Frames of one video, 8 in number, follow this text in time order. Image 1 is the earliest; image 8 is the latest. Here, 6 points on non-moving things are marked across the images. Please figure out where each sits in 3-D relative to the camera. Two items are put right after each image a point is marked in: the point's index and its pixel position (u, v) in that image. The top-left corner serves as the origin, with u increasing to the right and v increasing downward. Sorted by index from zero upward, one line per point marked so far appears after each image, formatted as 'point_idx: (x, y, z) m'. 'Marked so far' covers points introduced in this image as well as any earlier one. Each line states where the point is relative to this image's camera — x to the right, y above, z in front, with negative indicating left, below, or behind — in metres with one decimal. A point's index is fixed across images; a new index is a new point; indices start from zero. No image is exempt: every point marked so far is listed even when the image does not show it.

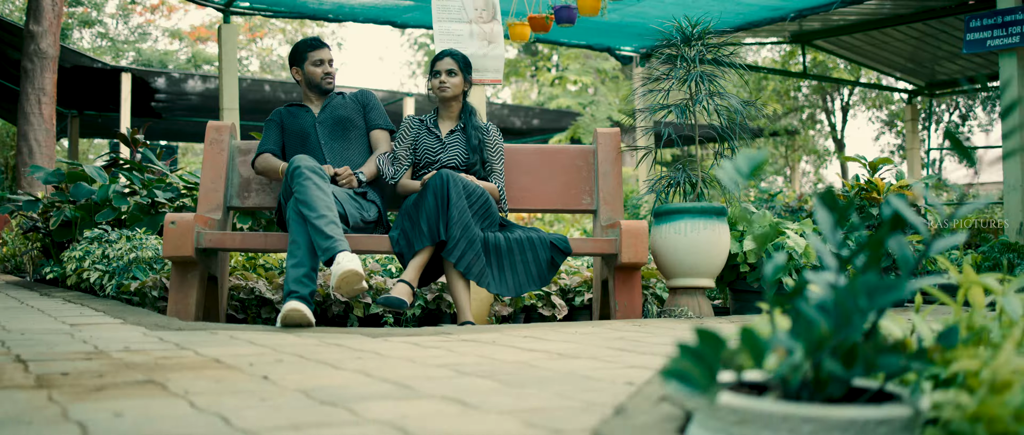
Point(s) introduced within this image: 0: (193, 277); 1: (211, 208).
0: (-1.0, -0.2, +3.5) m
1: (-1.1, 0.0, +3.8) m
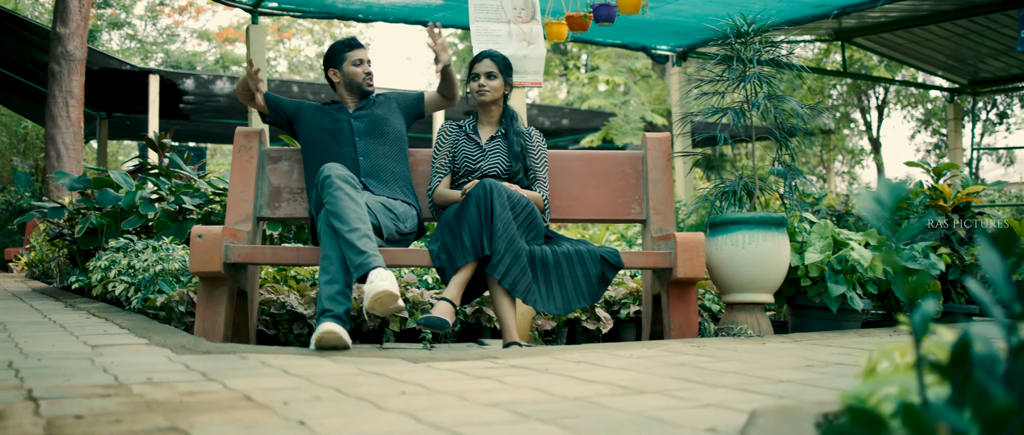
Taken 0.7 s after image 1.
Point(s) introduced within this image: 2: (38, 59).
0: (-0.9, -0.2, +3.3) m
1: (-0.9, 0.0, +3.6) m
2: (-5.6, +1.9, +12.9) m
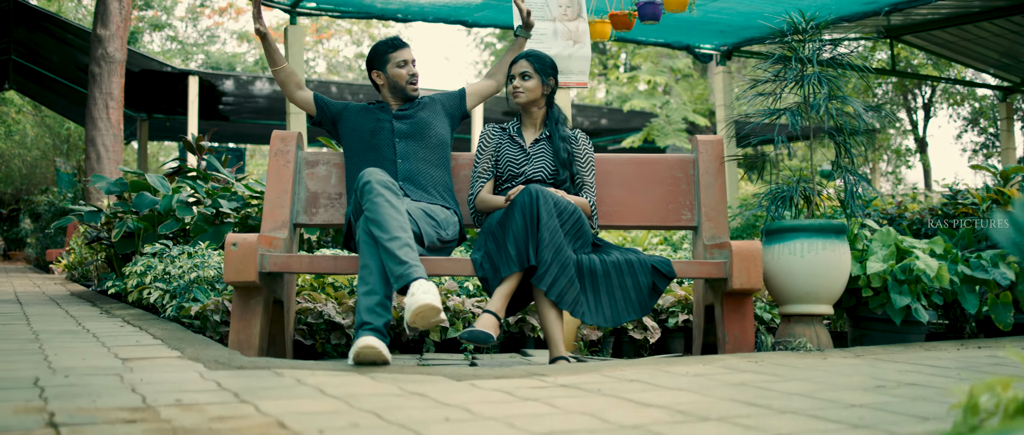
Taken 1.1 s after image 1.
0: (-0.7, -0.3, +3.2) m
1: (-0.8, 0.0, +3.5) m
2: (-5.1, +1.8, +12.9) m
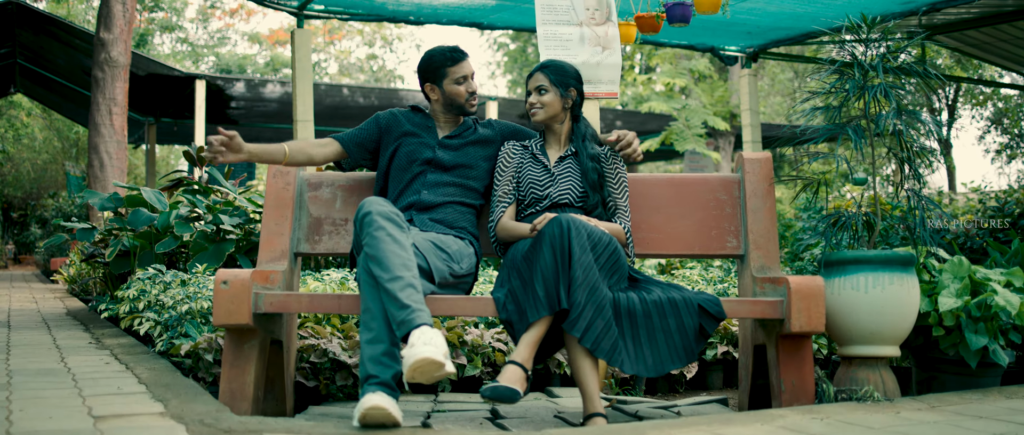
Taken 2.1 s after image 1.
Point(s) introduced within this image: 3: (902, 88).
0: (-0.7, -0.3, +2.8) m
1: (-0.7, -0.1, +3.2) m
2: (-4.9, +1.8, +12.6) m
3: (+1.3, +0.4, +3.6) m
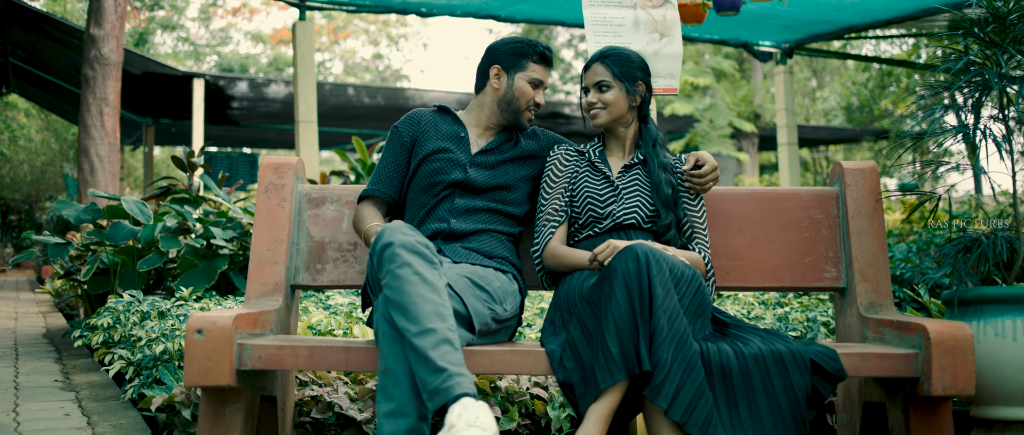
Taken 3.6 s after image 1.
0: (-0.6, -0.4, +2.2) m
1: (-0.6, -0.2, +2.5) m
2: (-4.8, +1.7, +12.0) m
3: (+1.4, +0.4, +3.0) m
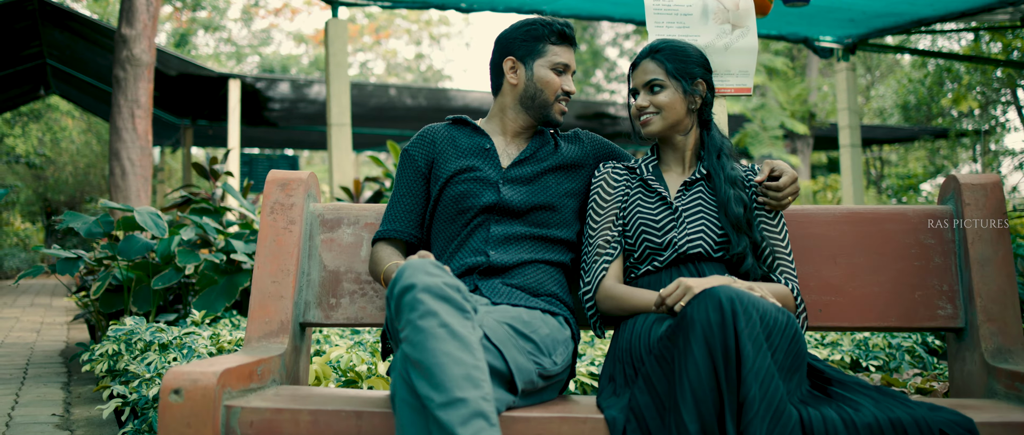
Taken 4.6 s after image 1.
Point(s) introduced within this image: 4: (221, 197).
0: (-0.5, -0.4, +1.8) m
1: (-0.5, -0.2, +2.1) m
2: (-4.3, +1.6, +11.8) m
3: (+1.5, +0.3, +2.5) m
4: (-1.4, +0.1, +5.1) m
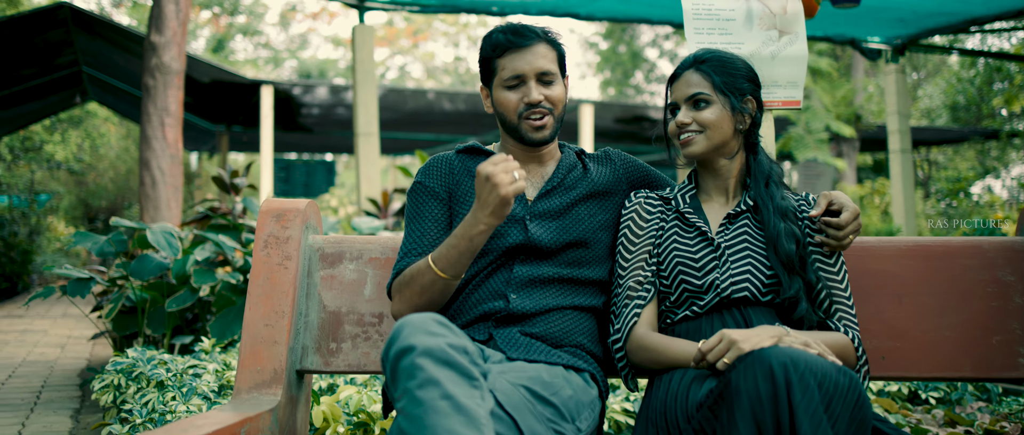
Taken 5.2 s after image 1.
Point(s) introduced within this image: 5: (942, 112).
0: (-0.5, -0.5, +1.6) m
1: (-0.4, -0.3, +1.9) m
2: (-3.9, +1.6, +11.7) m
3: (+1.5, +0.3, +2.2) m
4: (-1.2, 0.0, +4.9) m
5: (+5.7, +1.4, +14.6) m
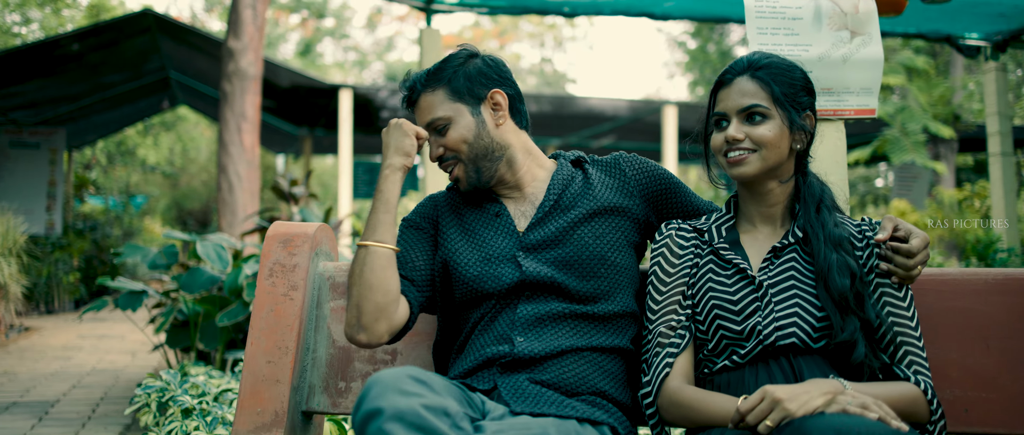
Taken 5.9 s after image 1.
0: (-0.4, -0.6, +1.4) m
1: (-0.4, -0.3, +1.7) m
2: (-3.1, +1.5, +11.7) m
3: (+1.6, +0.2, +1.8) m
4: (-0.9, 0.0, +4.8) m
5: (+6.8, +1.3, +13.9) m
